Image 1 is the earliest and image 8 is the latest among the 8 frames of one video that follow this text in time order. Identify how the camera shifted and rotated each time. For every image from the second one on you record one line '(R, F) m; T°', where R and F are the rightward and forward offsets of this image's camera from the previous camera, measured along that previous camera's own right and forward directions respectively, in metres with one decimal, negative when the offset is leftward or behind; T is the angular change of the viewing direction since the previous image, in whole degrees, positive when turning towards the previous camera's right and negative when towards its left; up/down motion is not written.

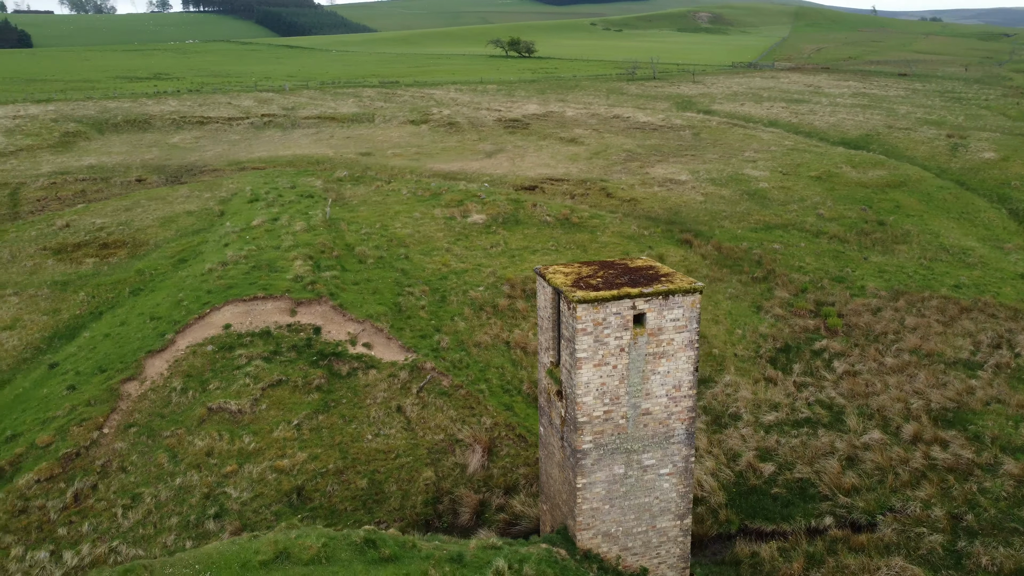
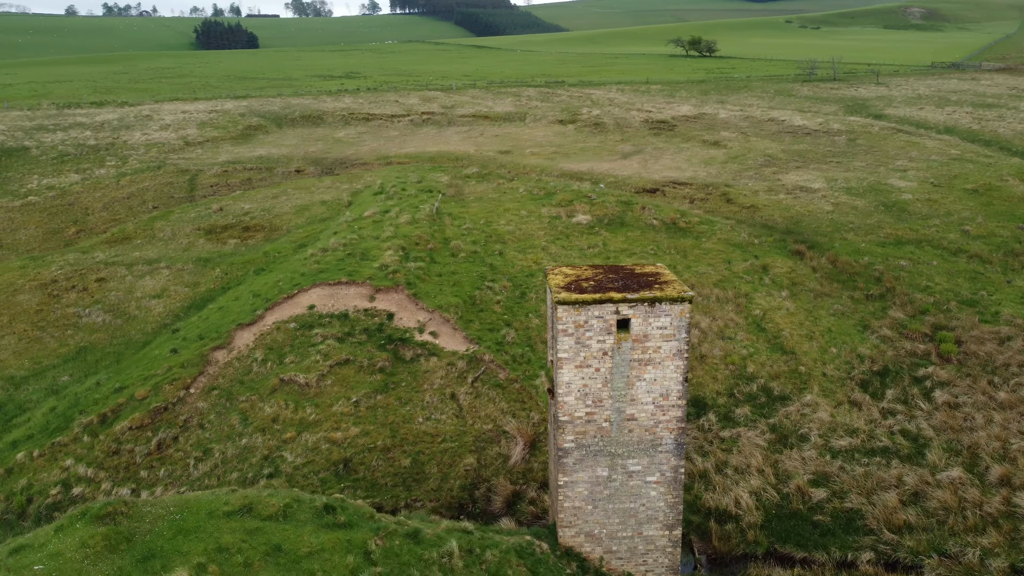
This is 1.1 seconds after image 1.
(+2.4, -0.1) m; -13°
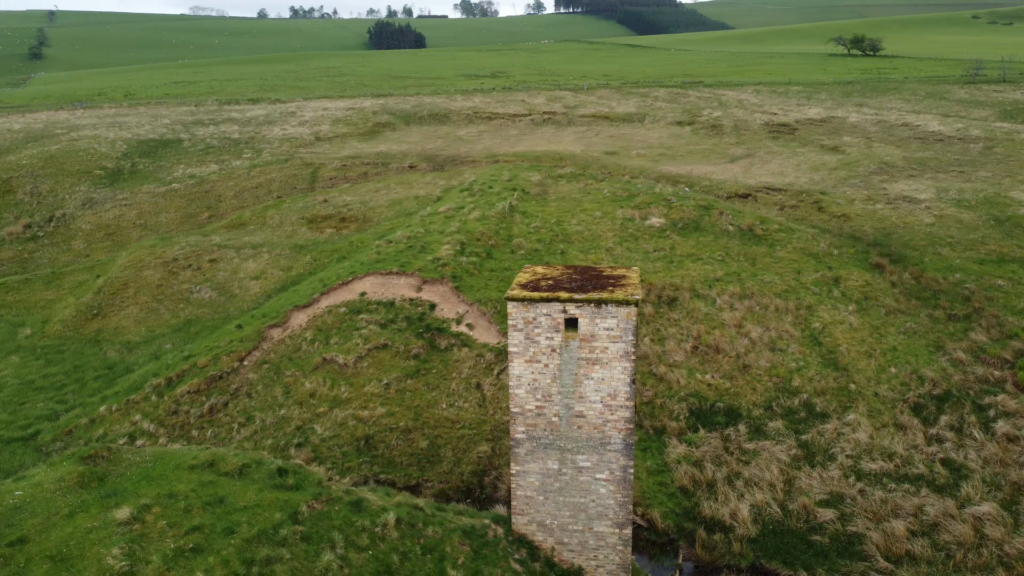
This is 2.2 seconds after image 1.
(+2.5, -0.3) m; -11°
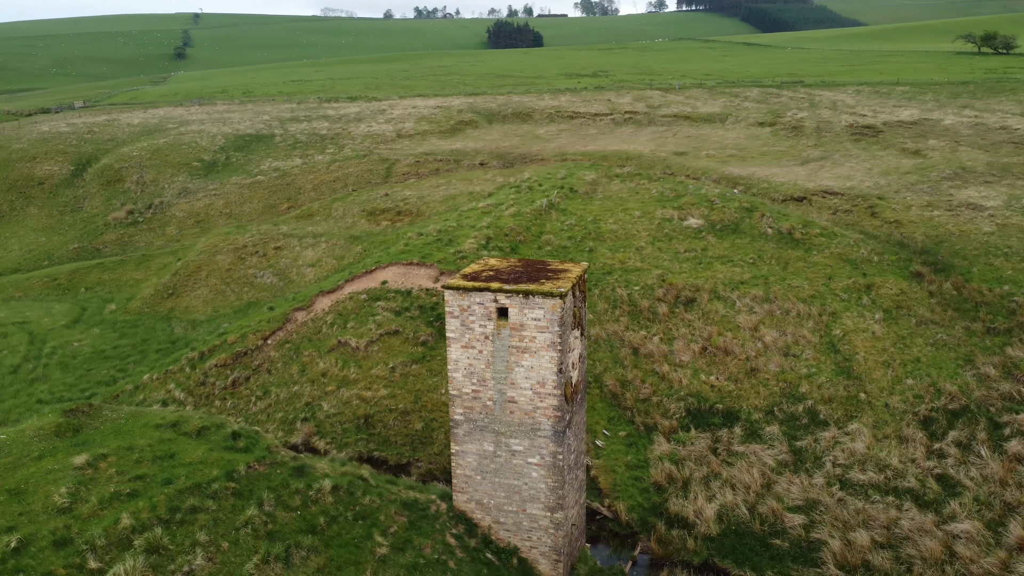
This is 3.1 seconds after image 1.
(+2.4, -0.4) m; -8°
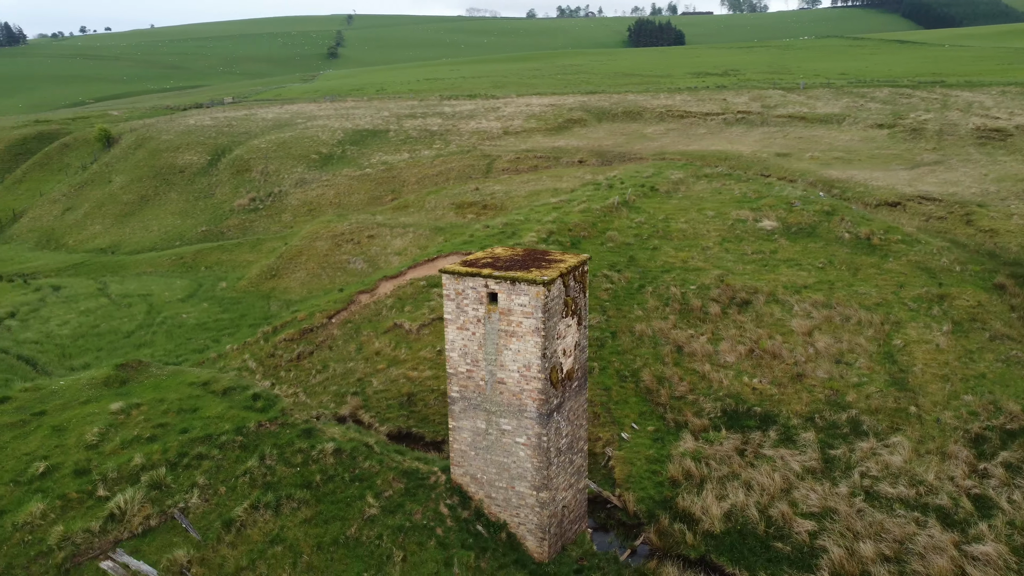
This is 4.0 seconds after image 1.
(+2.0, -0.4) m; -9°
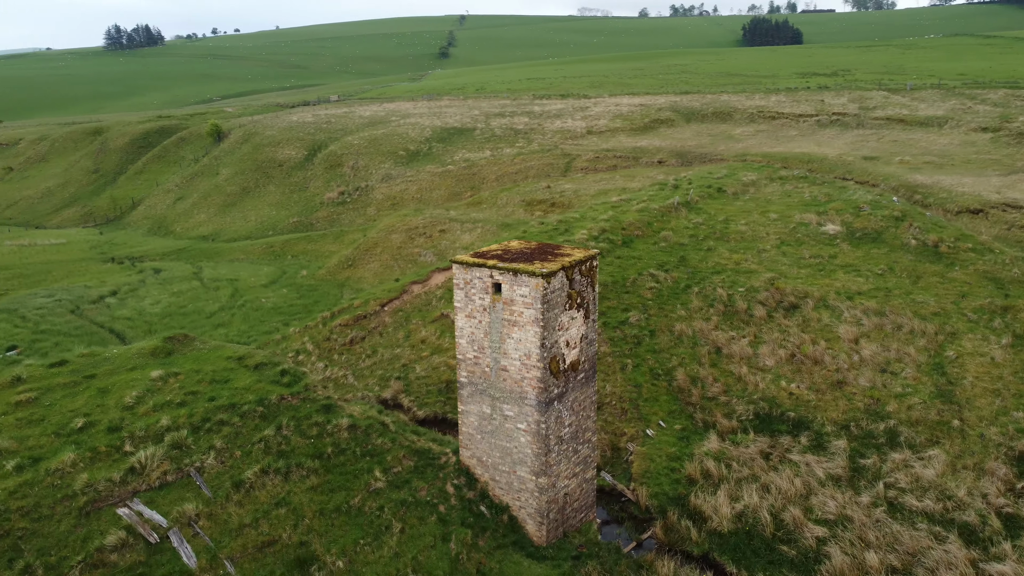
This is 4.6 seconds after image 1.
(+1.5, -0.4) m; -7°
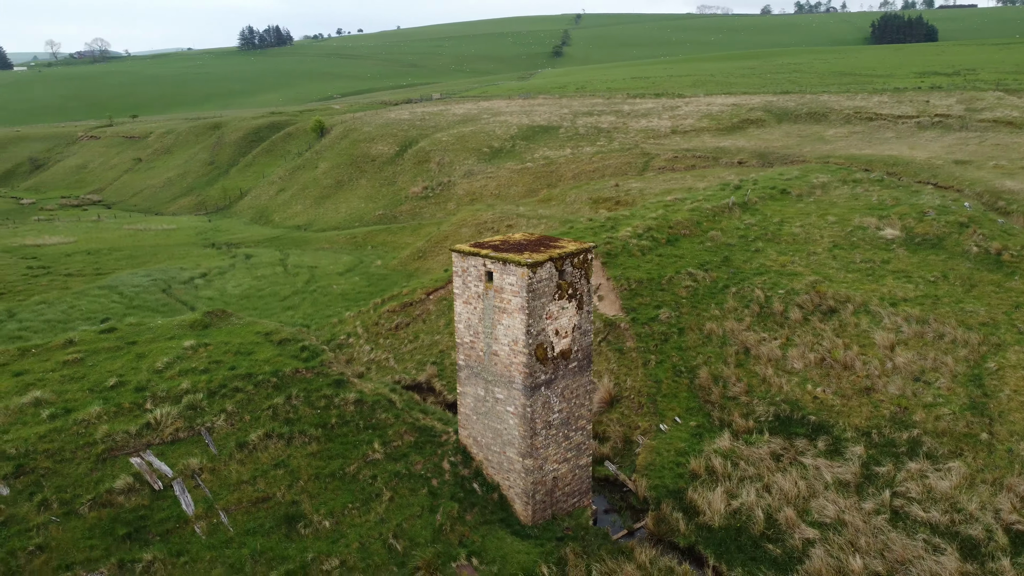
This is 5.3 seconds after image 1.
(+1.8, -0.5) m; -8°
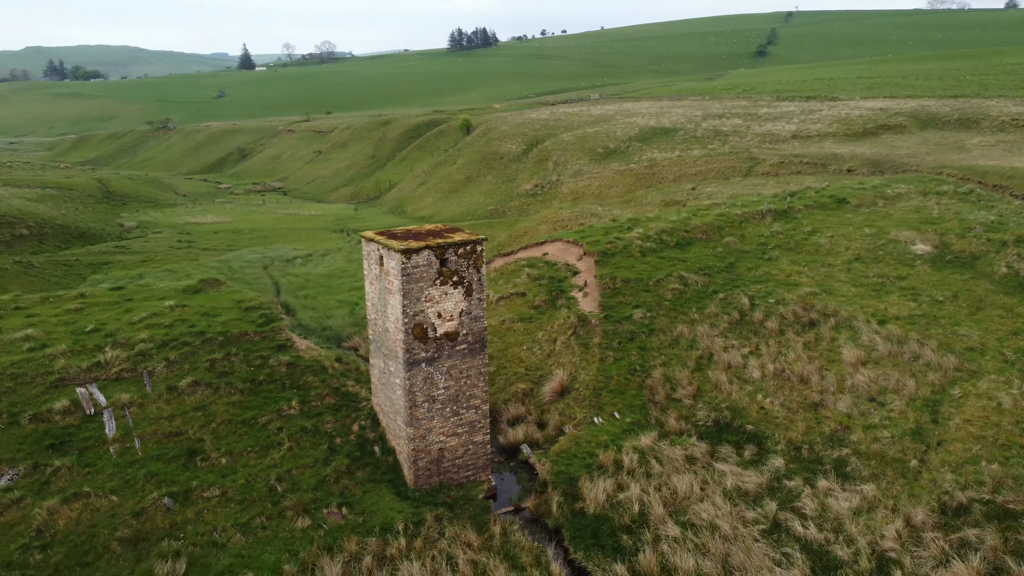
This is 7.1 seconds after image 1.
(+5.2, -0.5) m; -14°
